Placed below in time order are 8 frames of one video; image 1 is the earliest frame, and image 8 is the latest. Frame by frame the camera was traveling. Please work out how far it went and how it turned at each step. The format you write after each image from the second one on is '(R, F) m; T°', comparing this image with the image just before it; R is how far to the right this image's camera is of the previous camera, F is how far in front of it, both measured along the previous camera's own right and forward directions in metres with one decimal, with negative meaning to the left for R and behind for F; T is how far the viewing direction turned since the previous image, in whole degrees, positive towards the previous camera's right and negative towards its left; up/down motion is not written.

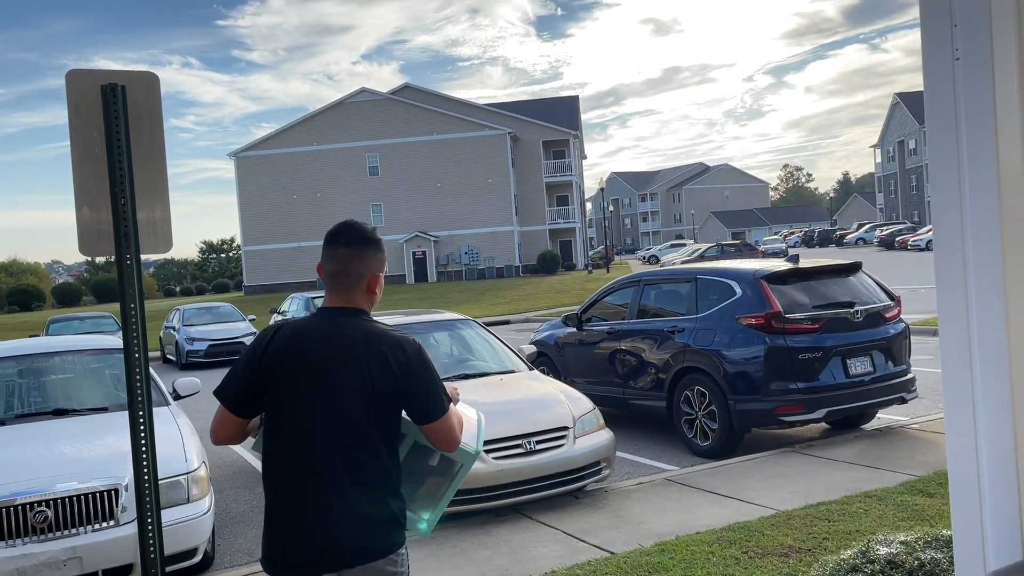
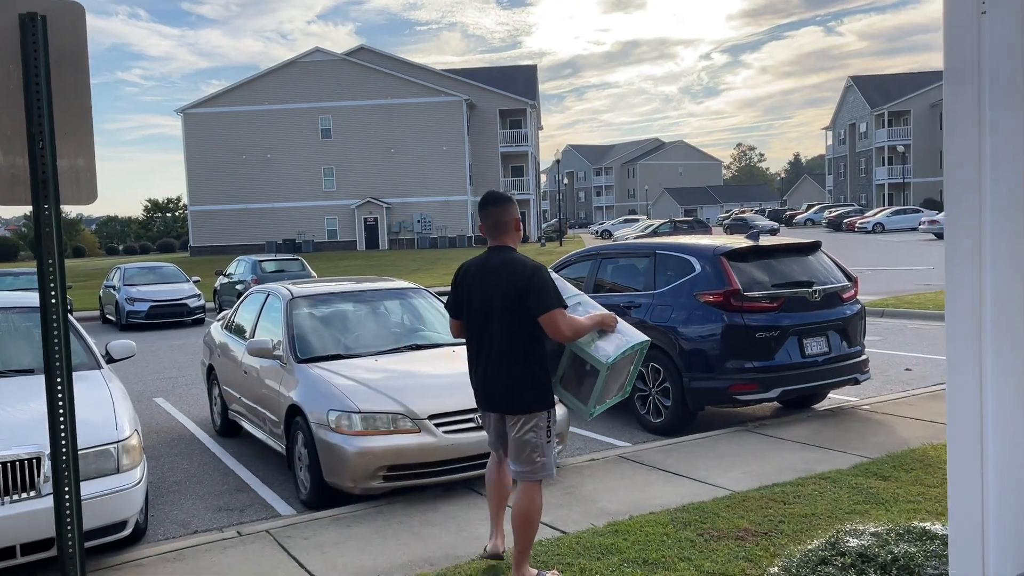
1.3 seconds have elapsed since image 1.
(0.0, +0.2) m; +3°
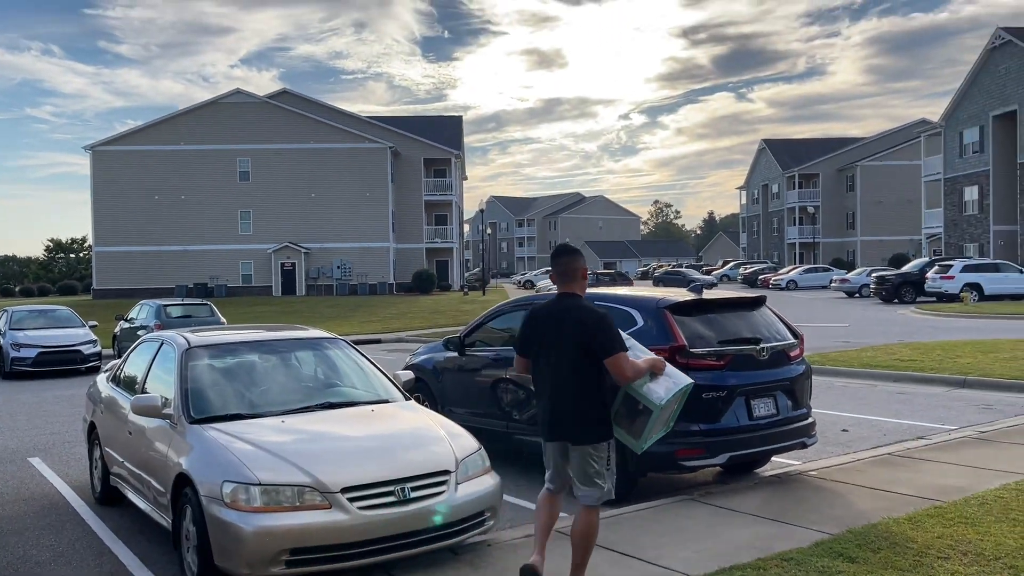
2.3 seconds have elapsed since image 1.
(-0.1, +0.6) m; +5°
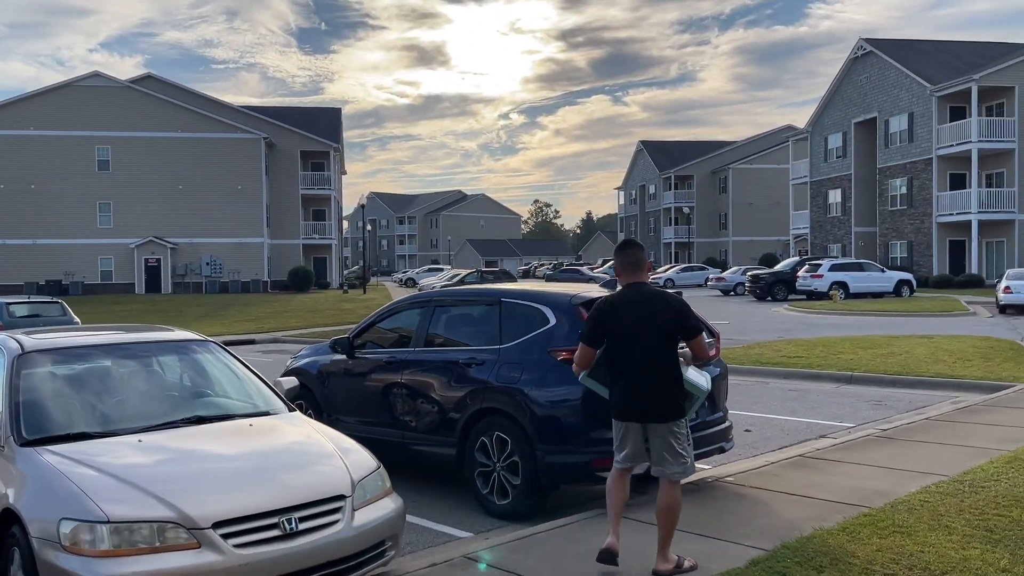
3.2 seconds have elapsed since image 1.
(-0.1, +0.7) m; +8°
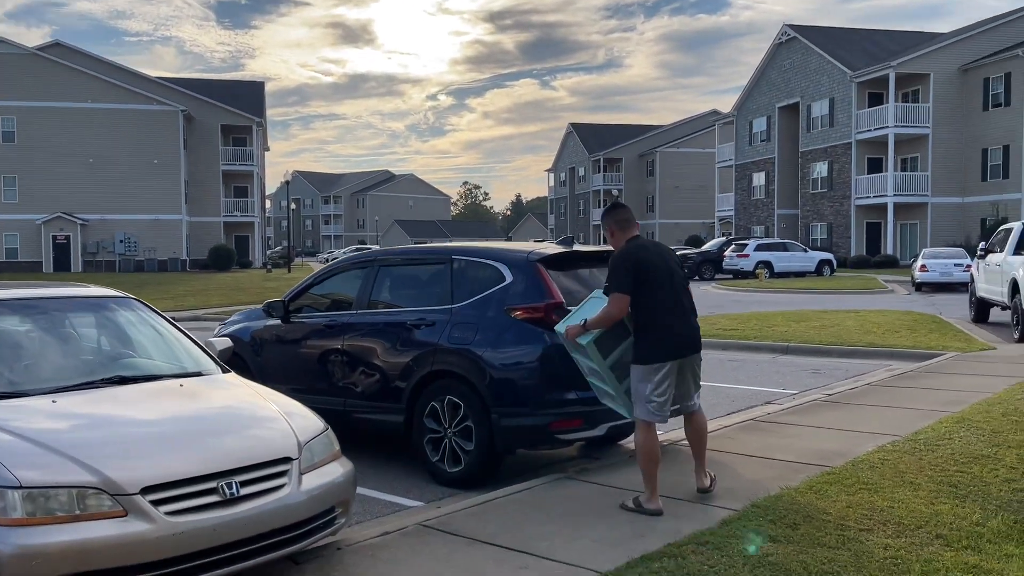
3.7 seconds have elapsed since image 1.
(-0.2, +0.3) m; +5°
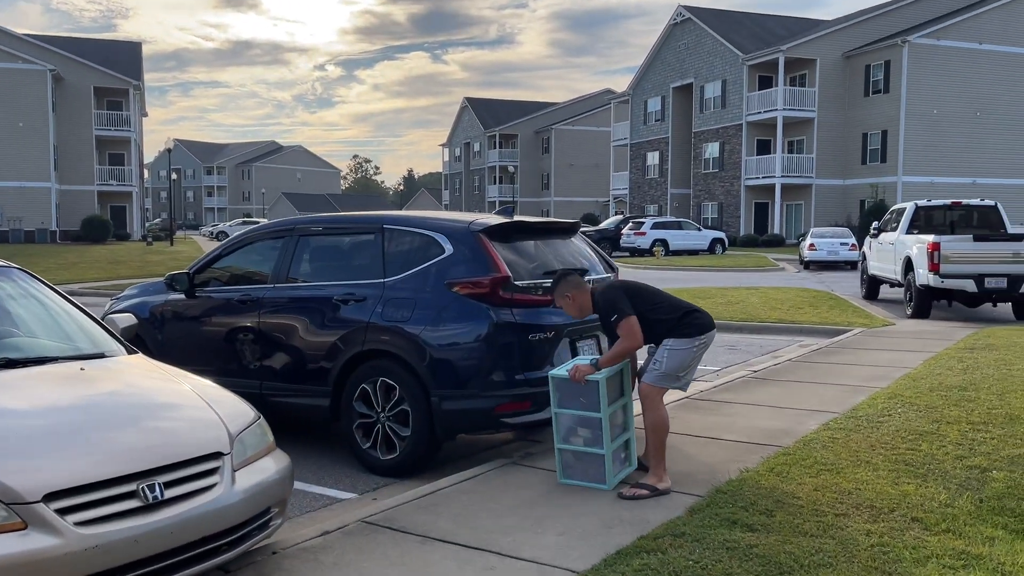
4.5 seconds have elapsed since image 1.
(-0.3, +0.5) m; +7°
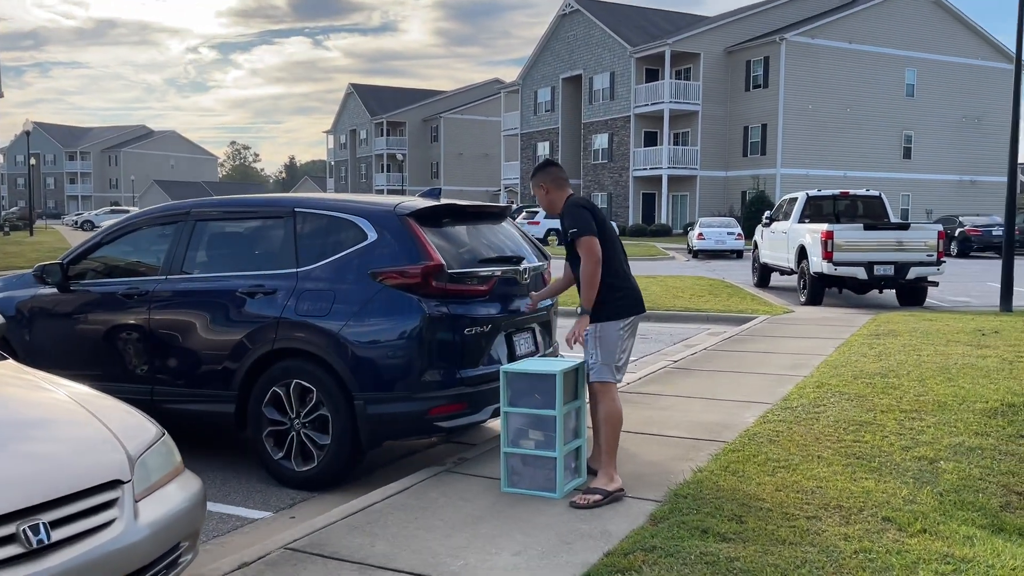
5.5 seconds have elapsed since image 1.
(-0.3, +0.5) m; +8°
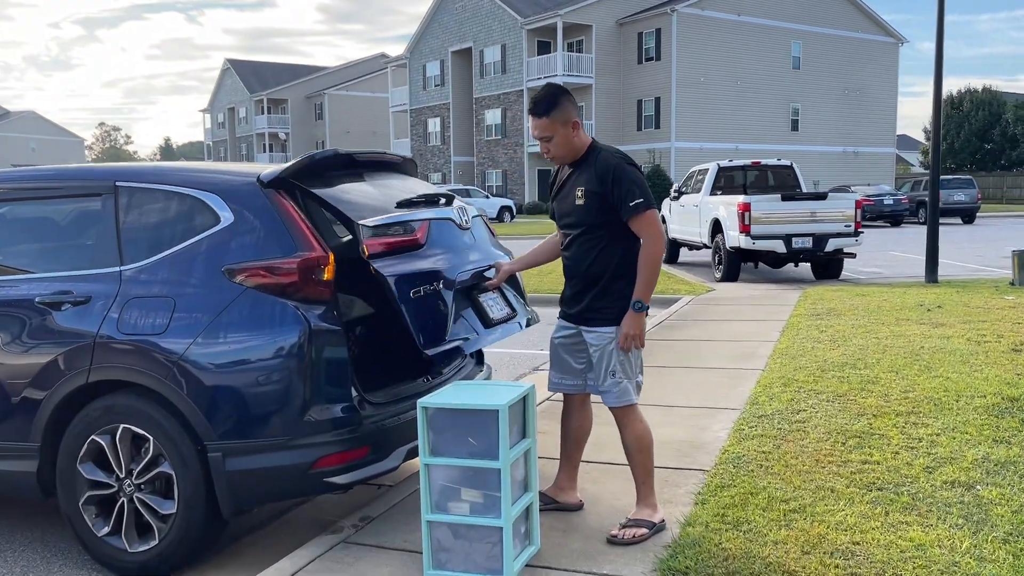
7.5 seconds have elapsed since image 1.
(-0.1, +1.3) m; +7°
